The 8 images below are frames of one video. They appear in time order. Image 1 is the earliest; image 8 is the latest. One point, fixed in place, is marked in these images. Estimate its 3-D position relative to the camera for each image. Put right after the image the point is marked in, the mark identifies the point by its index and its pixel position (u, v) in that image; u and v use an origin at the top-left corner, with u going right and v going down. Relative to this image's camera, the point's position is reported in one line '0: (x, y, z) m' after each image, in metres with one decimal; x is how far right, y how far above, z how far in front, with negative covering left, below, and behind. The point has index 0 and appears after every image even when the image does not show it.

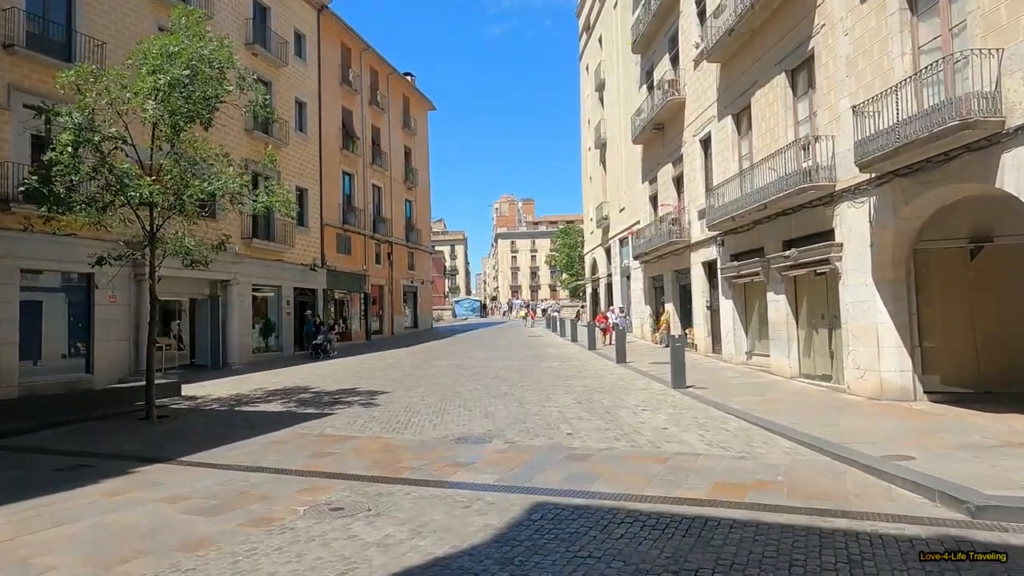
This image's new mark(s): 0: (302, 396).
0: (-4.3, -2.2, +13.7) m
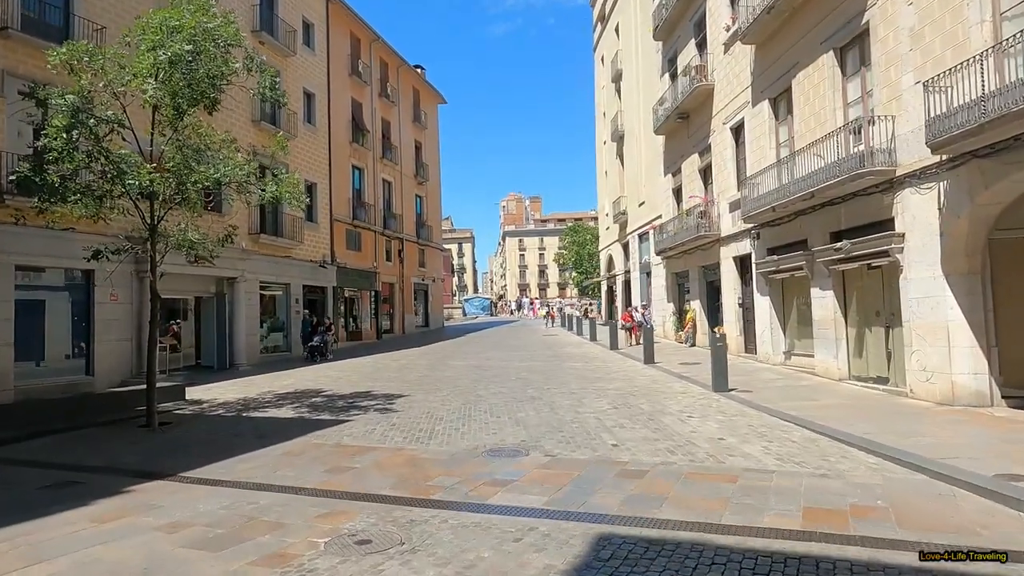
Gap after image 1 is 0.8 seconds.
0: (-3.8, -2.2, +12.8) m
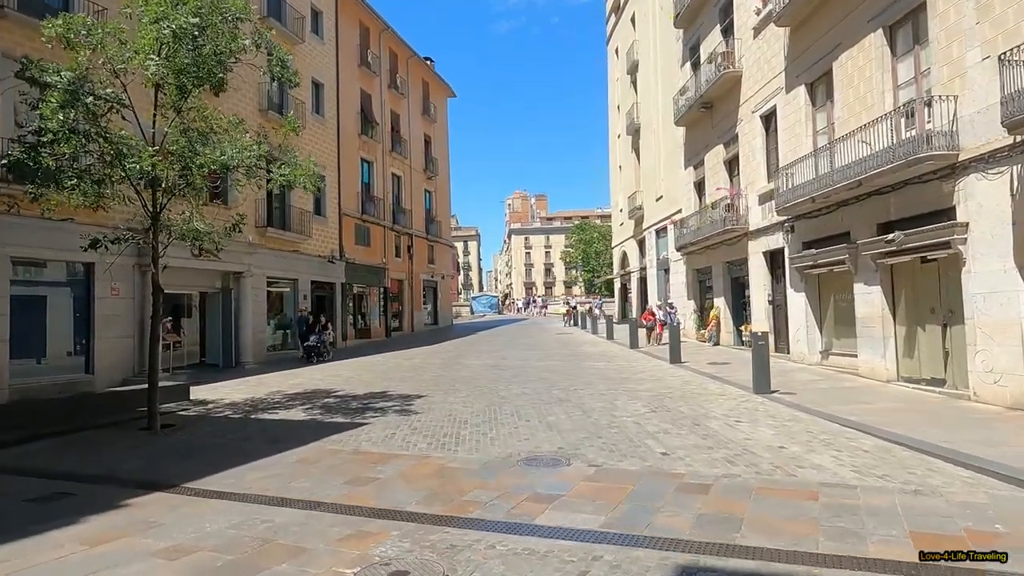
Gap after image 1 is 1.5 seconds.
0: (-3.3, -2.0, +12.0) m
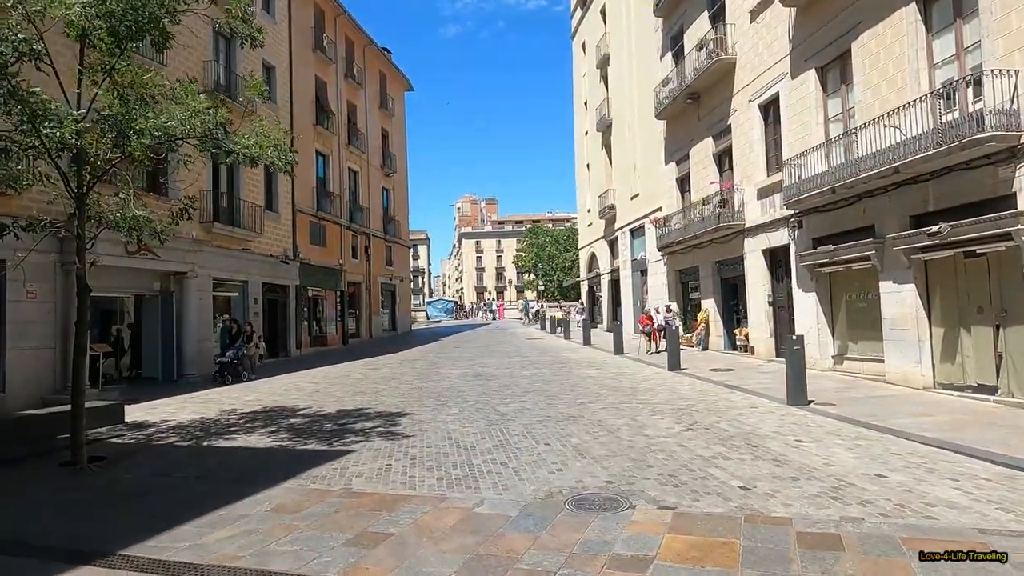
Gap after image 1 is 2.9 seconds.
0: (-3.3, -2.0, +10.2) m
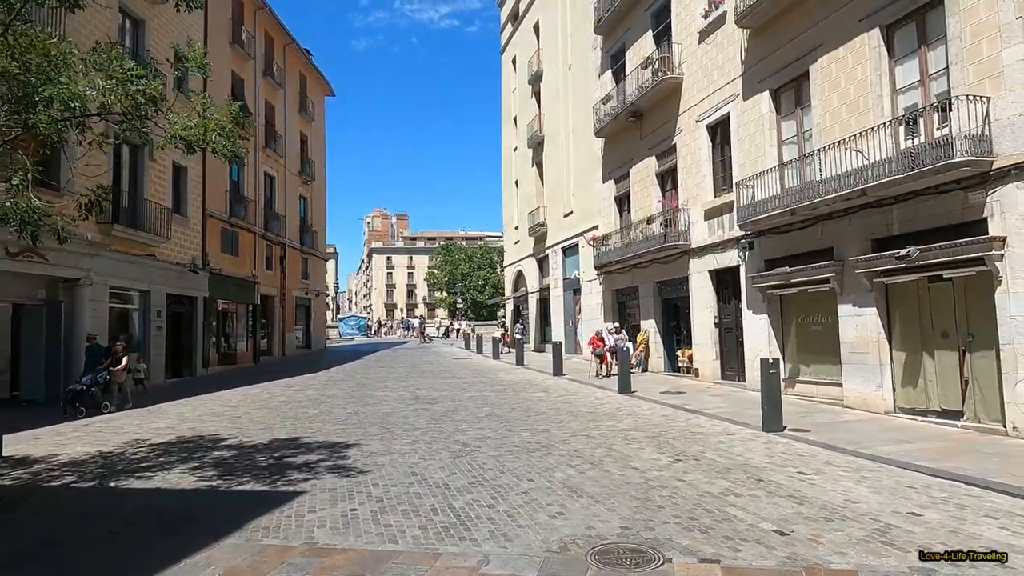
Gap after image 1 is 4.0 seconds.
0: (-3.8, -2.2, +8.7) m
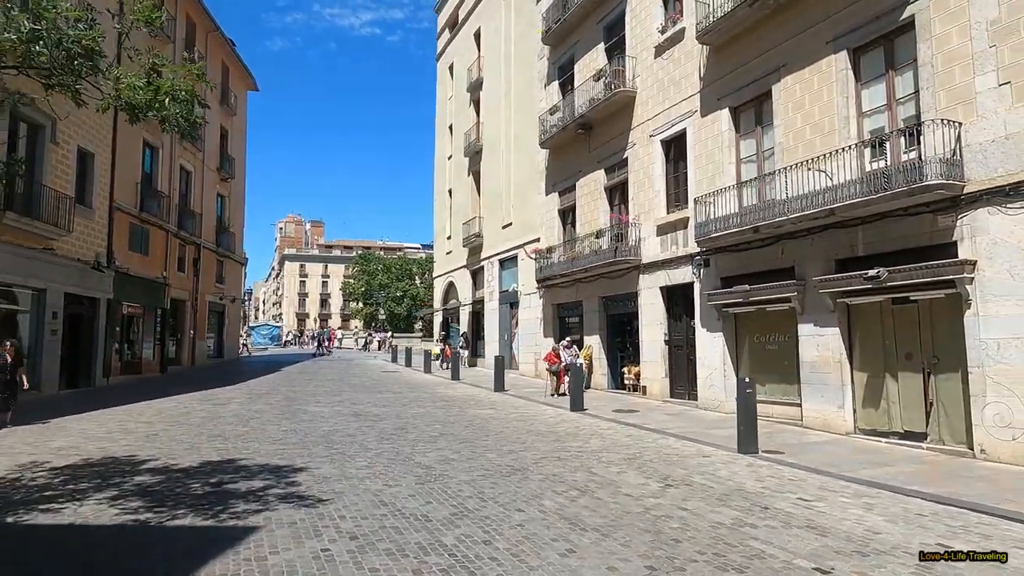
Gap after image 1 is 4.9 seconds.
0: (-4.1, -2.1, +7.4) m
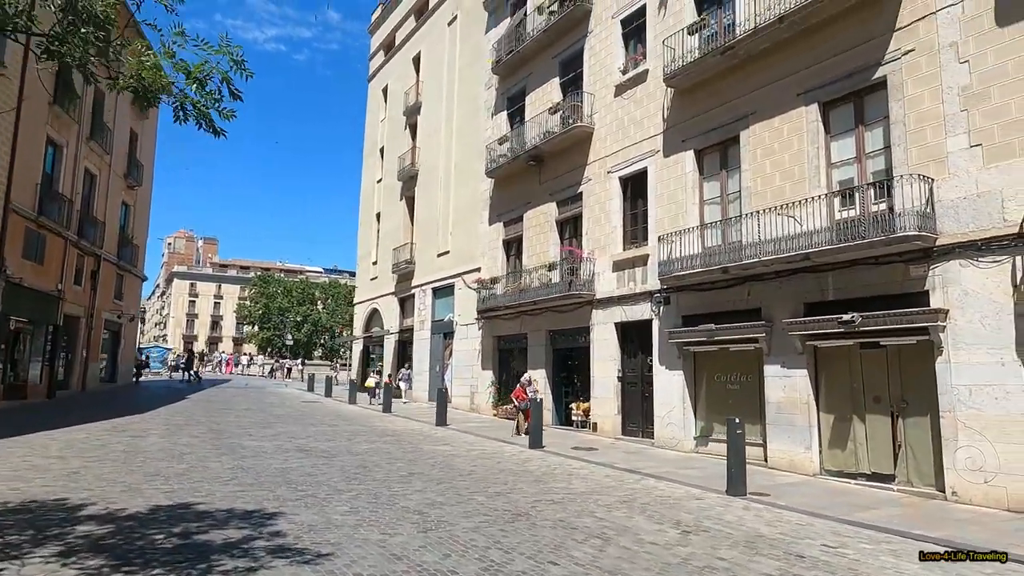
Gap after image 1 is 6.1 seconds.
0: (-4.0, -2.3, +6.2) m
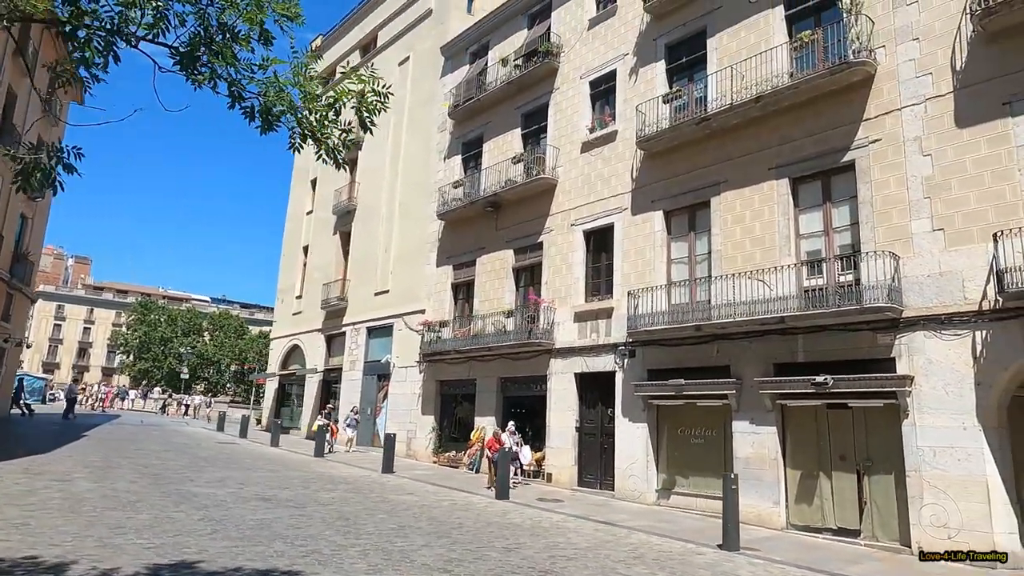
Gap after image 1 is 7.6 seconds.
0: (-3.4, -2.5, +5.4) m
